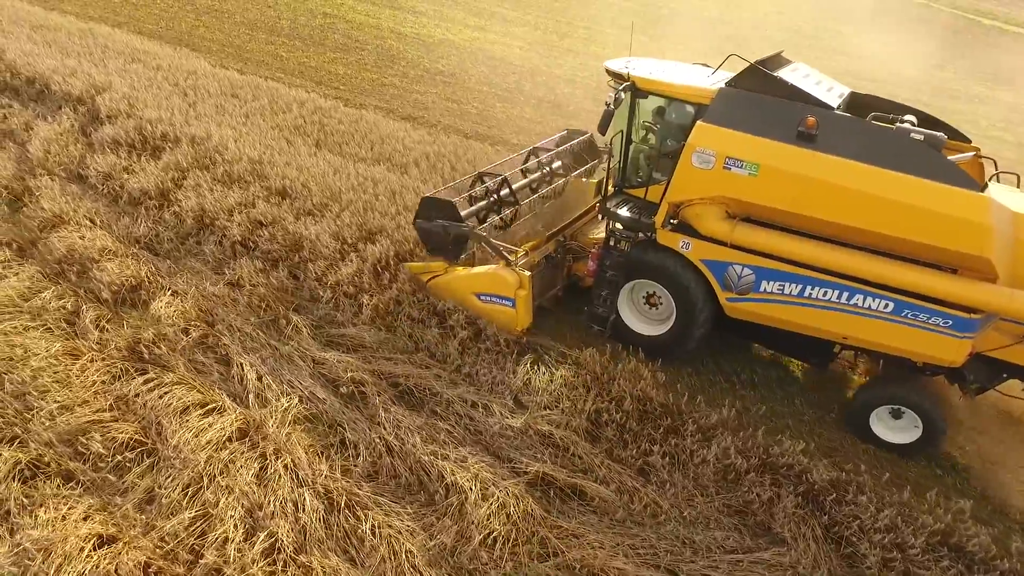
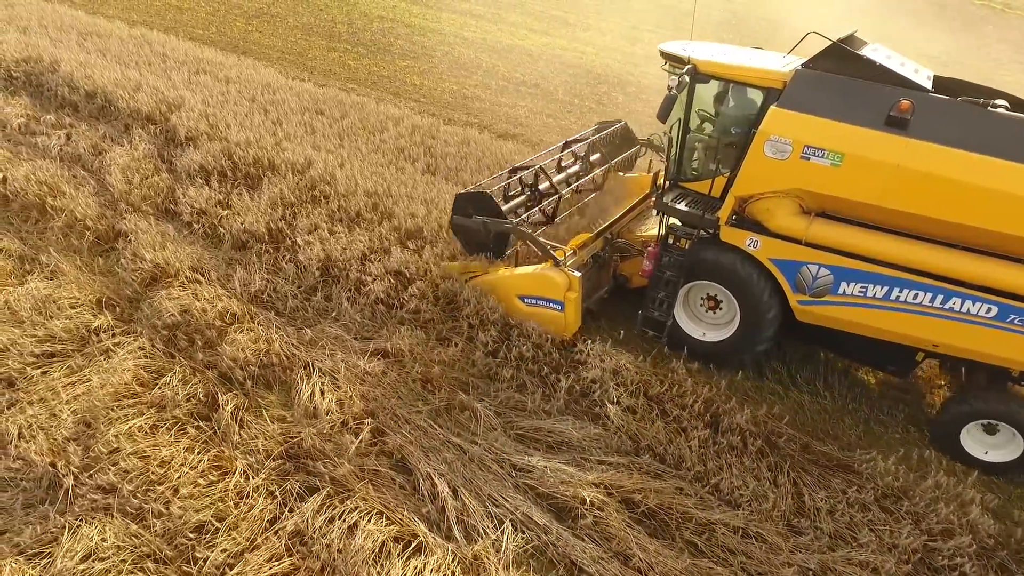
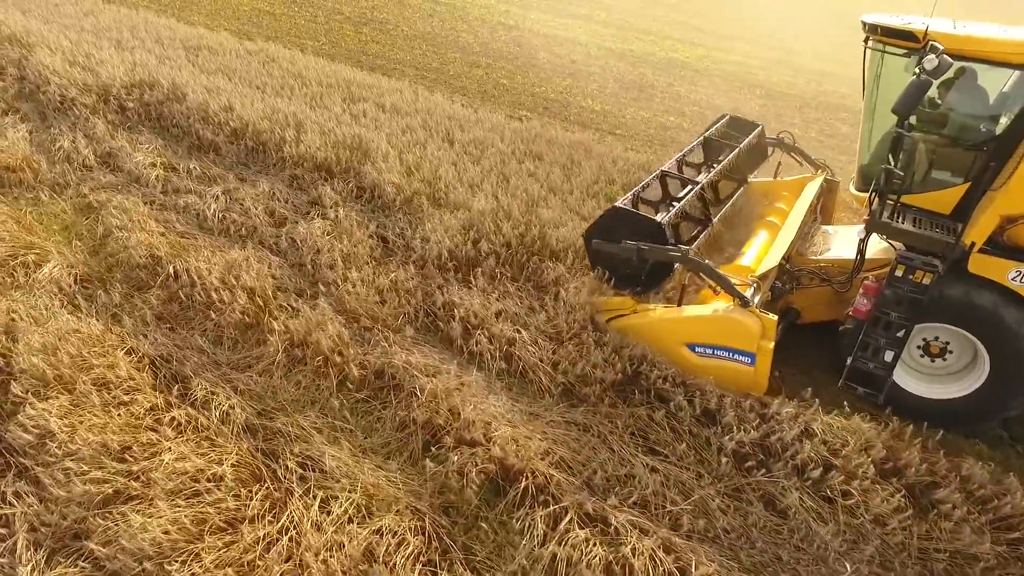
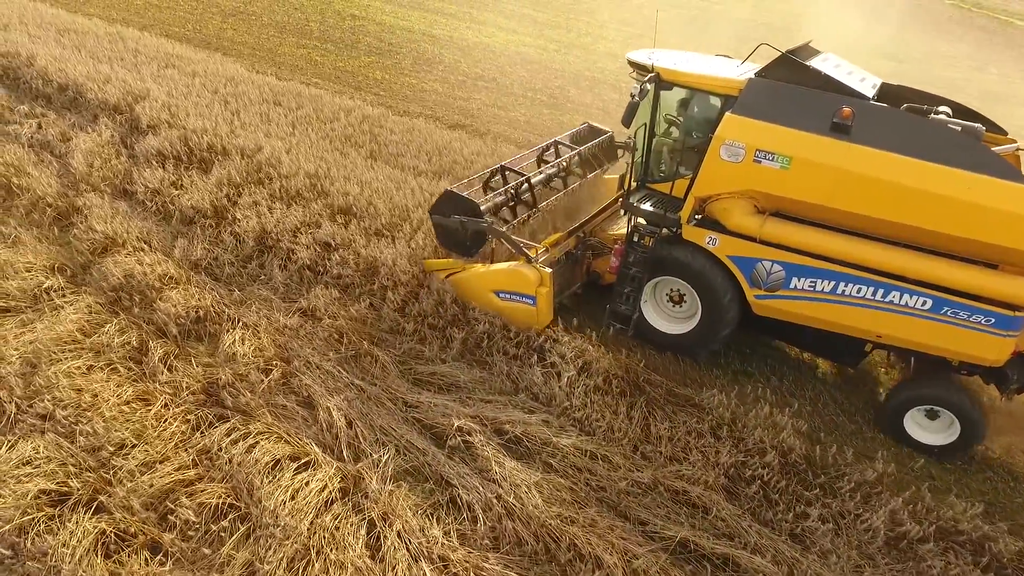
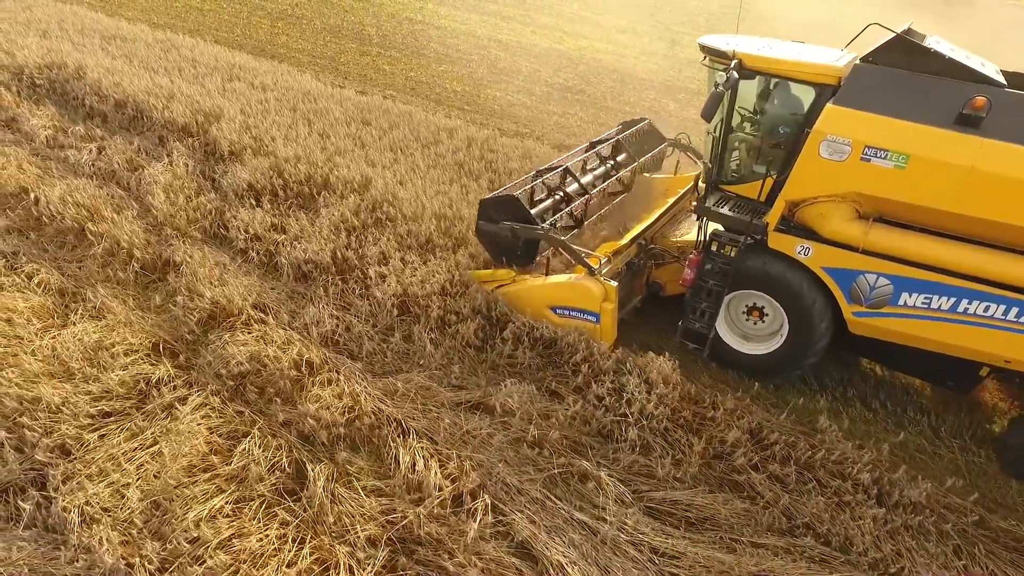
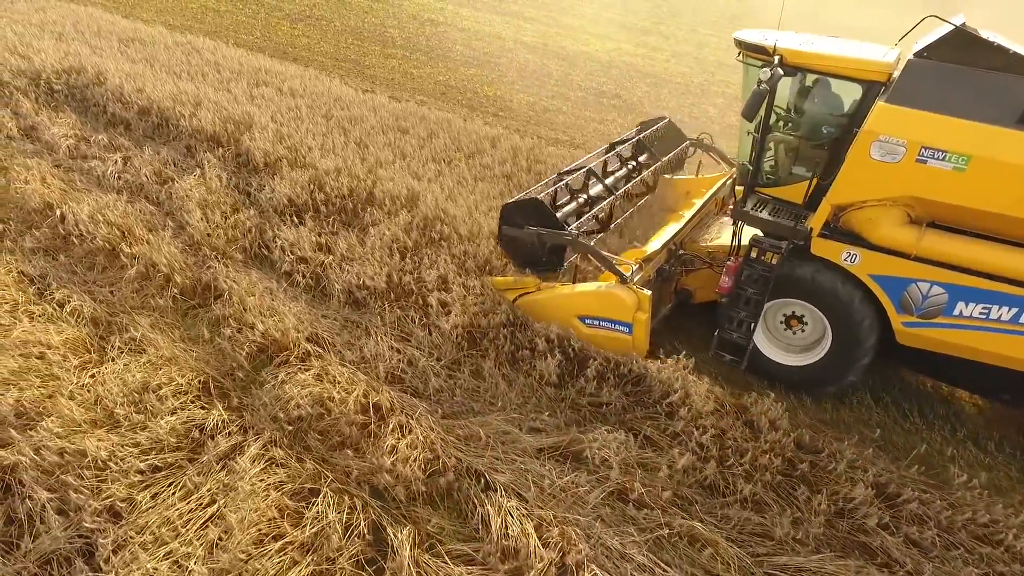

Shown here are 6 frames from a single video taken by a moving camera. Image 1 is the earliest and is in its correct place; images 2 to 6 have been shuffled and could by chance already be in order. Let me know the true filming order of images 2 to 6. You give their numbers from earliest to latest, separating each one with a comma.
4, 2, 5, 6, 3
